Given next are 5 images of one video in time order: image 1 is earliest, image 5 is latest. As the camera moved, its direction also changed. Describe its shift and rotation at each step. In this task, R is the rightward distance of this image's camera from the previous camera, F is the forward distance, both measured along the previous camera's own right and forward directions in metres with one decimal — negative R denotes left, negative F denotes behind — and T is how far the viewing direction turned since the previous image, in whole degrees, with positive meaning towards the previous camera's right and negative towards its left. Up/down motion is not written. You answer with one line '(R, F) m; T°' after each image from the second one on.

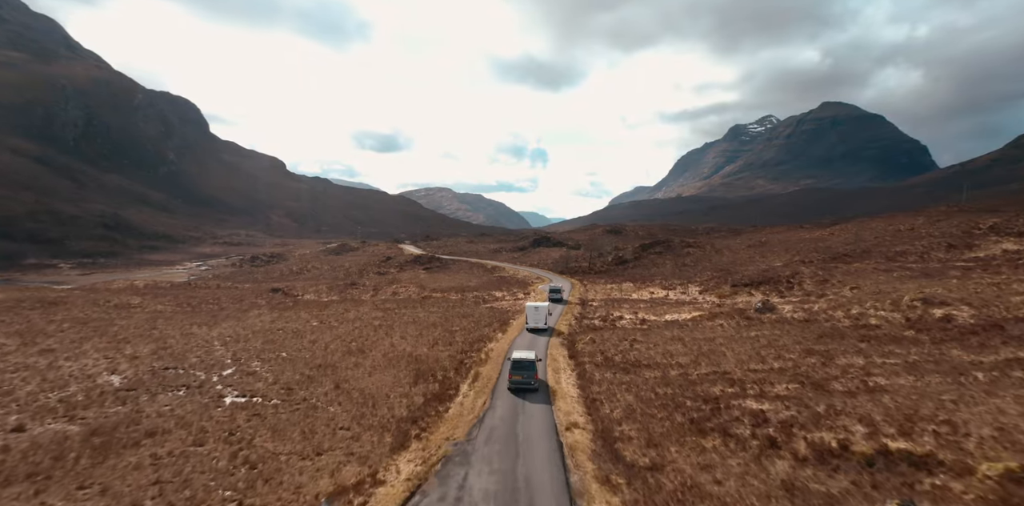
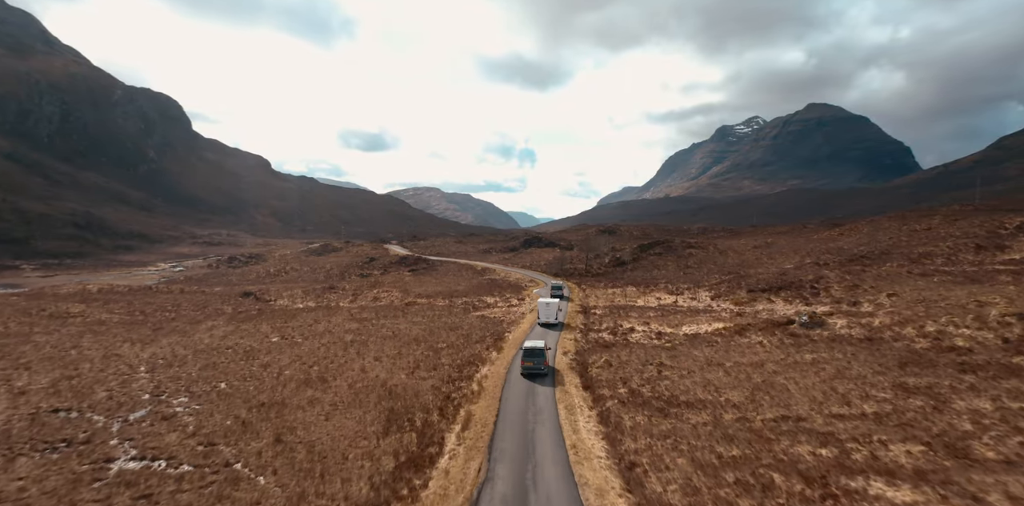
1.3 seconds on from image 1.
(-0.5, +5.5) m; +1°
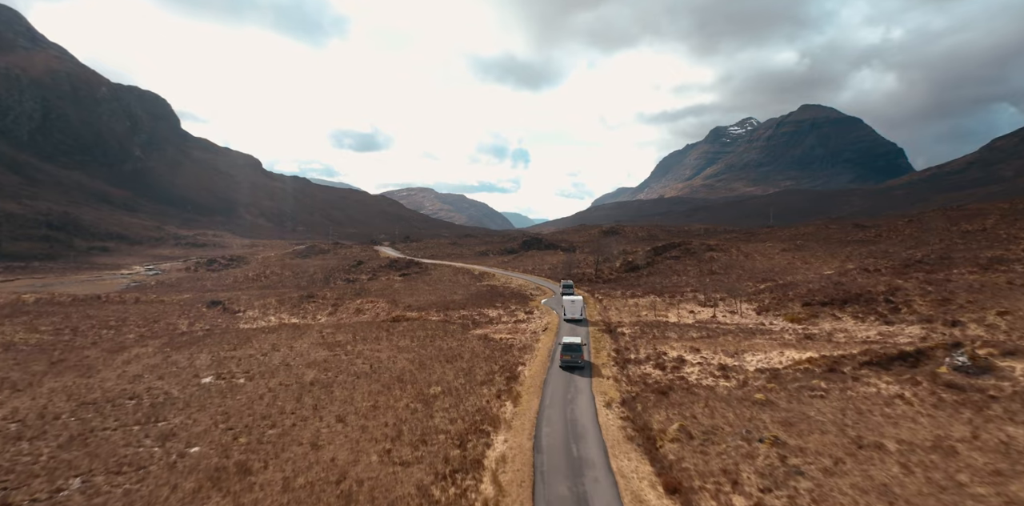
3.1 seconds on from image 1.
(-1.3, +8.4) m; +1°
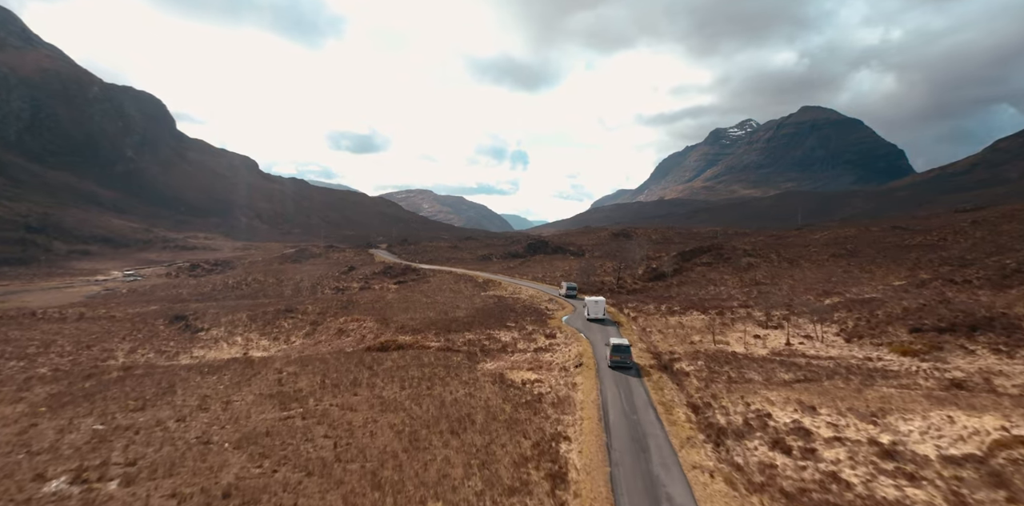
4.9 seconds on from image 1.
(-1.7, +9.4) m; 0°
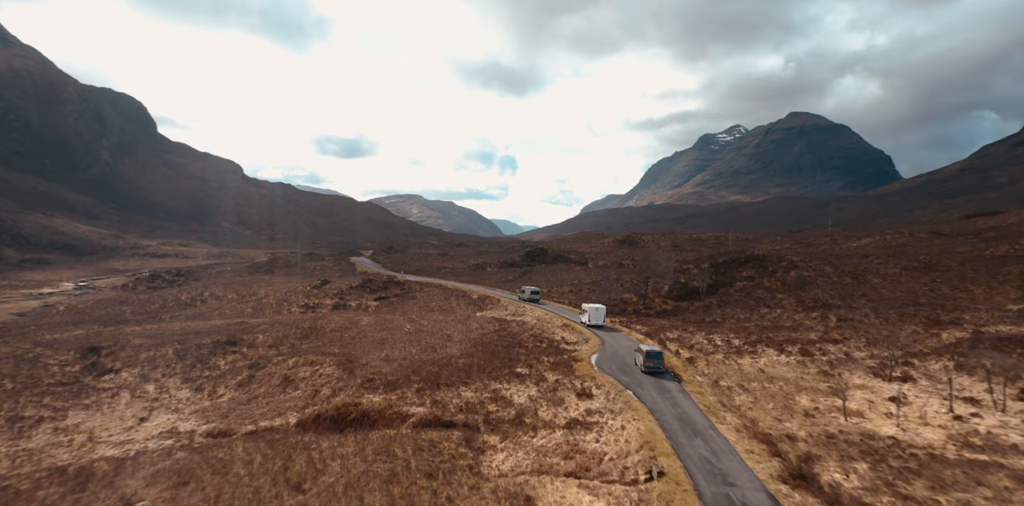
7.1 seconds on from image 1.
(-1.7, +12.1) m; +1°
